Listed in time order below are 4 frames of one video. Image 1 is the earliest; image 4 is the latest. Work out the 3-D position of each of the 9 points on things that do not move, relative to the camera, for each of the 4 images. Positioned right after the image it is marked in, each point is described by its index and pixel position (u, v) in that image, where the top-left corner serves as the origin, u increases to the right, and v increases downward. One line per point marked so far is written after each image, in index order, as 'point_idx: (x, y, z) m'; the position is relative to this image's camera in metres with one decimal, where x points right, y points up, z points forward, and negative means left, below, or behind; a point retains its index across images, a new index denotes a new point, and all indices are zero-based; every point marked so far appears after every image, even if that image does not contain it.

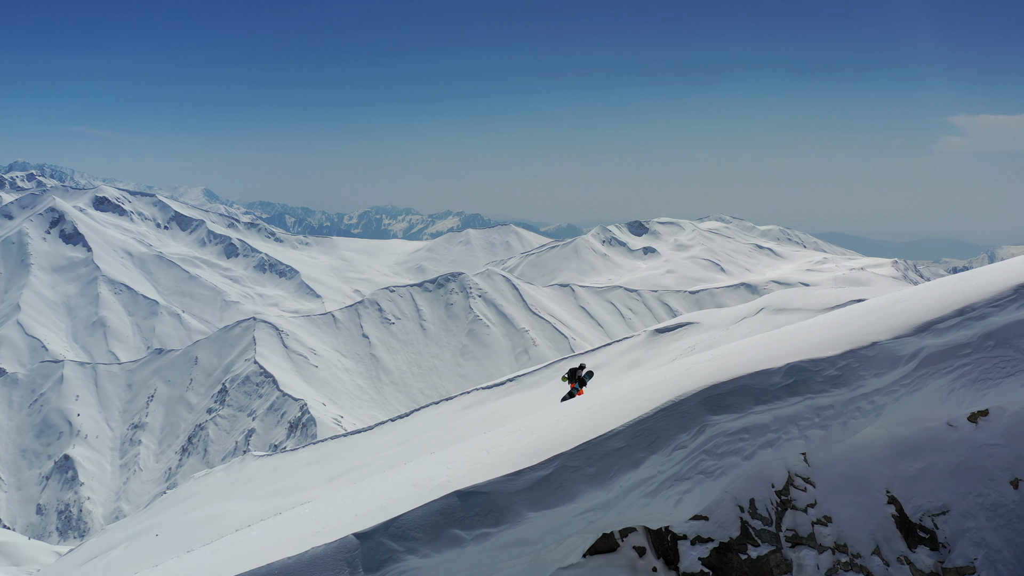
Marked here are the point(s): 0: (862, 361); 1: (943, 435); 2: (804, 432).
0: (+12.0, -2.5, +18.6) m
1: (+12.6, -4.2, +15.8) m
2: (+9.1, -4.3, +16.7) m
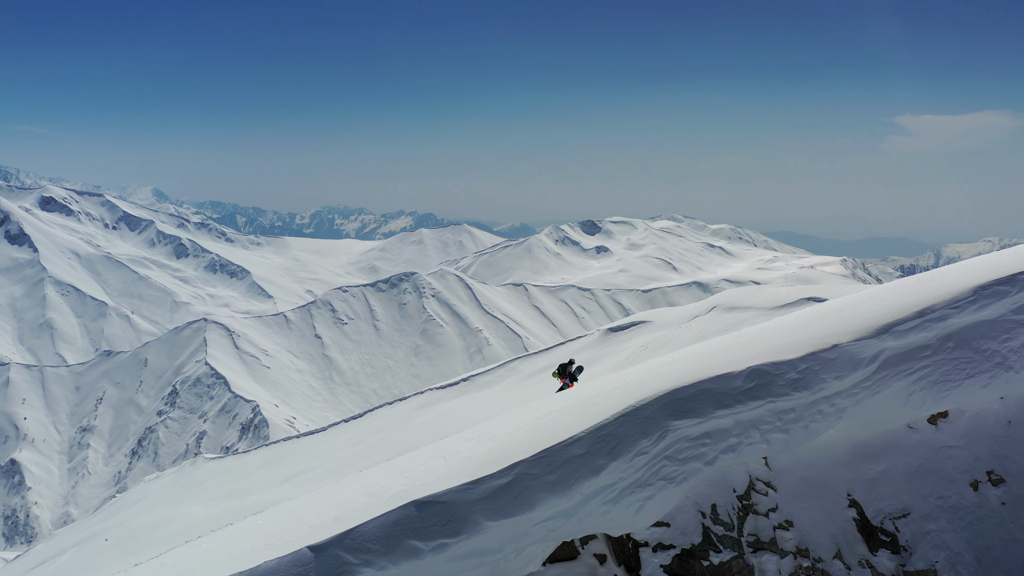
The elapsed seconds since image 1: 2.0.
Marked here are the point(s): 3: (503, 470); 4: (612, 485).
0: (+10.4, -2.5, +18.2) m
1: (+11.1, -4.2, +15.4) m
2: (+7.6, -4.4, +16.2) m
3: (-0.2, -5.7, +17.3) m
4: (+3.0, -5.8, +16.0) m
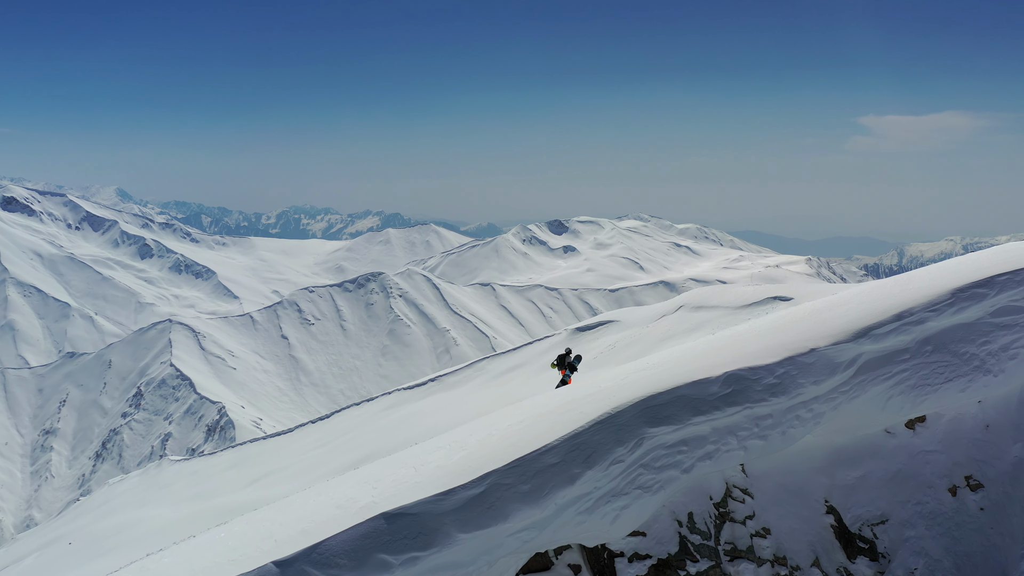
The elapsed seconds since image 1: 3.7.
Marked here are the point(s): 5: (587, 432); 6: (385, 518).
0: (+9.4, -2.6, +17.7) m
1: (+10.2, -4.3, +15.0) m
2: (+6.6, -4.5, +15.6) m
3: (-1.2, -5.9, +16.5) m
4: (+2.0, -5.9, +15.4) m
5: (+2.3, -4.6, +17.2) m
6: (-3.8, -6.7, +15.6) m
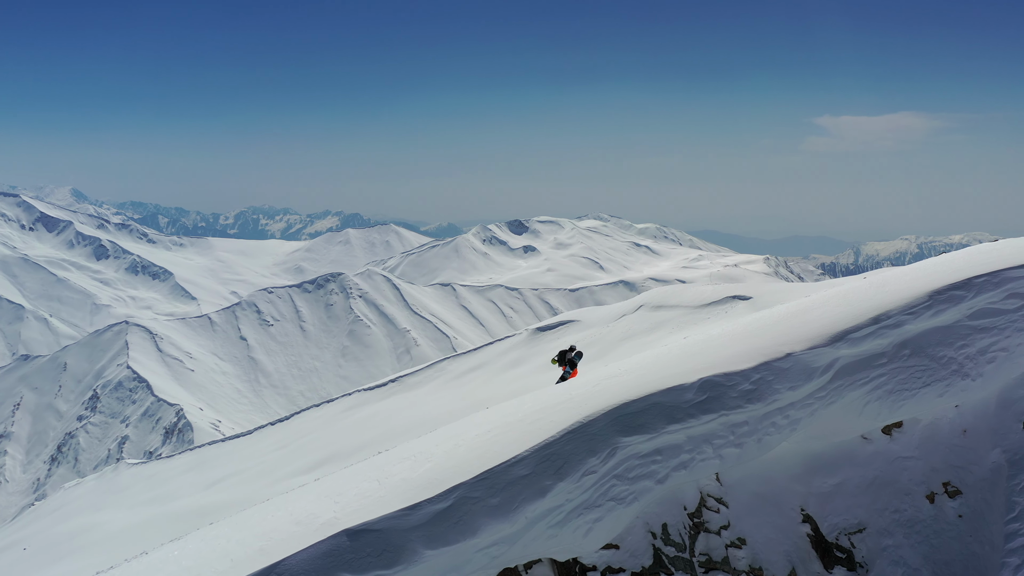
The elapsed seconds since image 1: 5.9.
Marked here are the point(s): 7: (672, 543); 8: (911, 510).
0: (+8.2, -2.7, +17.1) m
1: (+9.1, -4.4, +14.3) m
2: (+5.5, -4.6, +14.9) m
3: (-2.3, -6.0, +15.5) m
4: (+1.0, -6.0, +14.5) m
5: (+1.2, -4.7, +16.3) m
6: (-4.8, -6.8, +14.6) m
7: (+3.6, -6.3, +12.8) m
8: (+9.6, -5.6, +13.1) m
